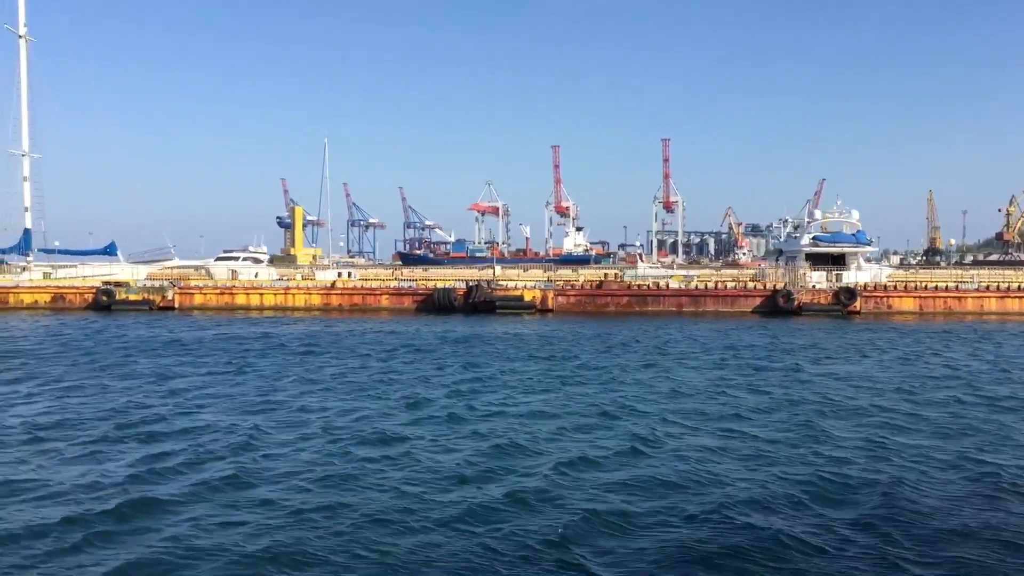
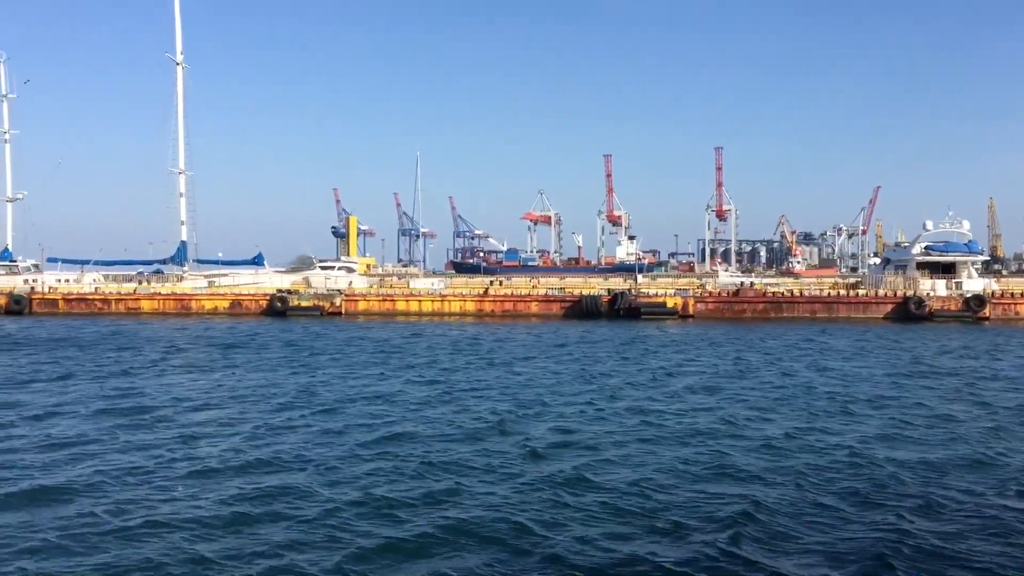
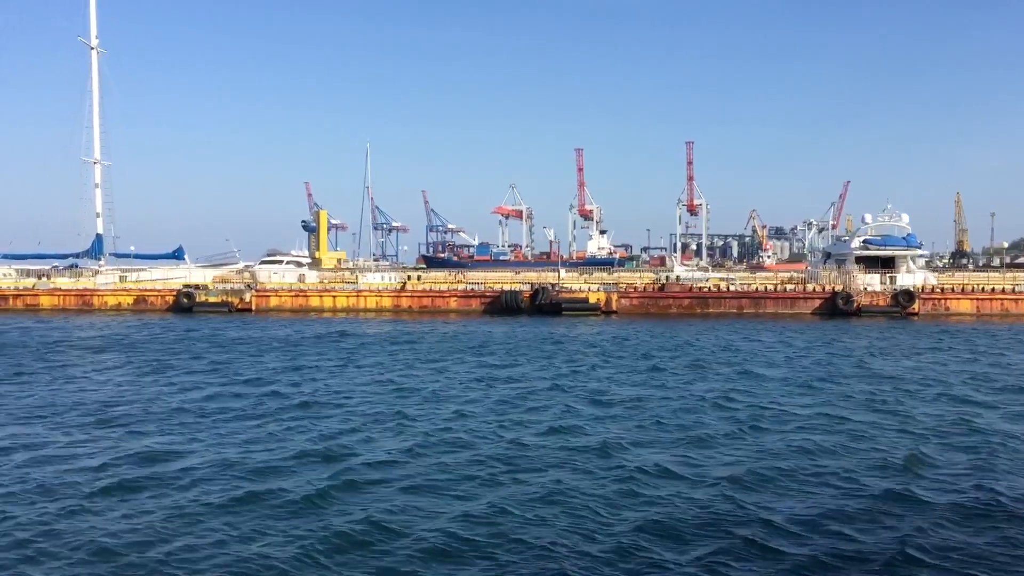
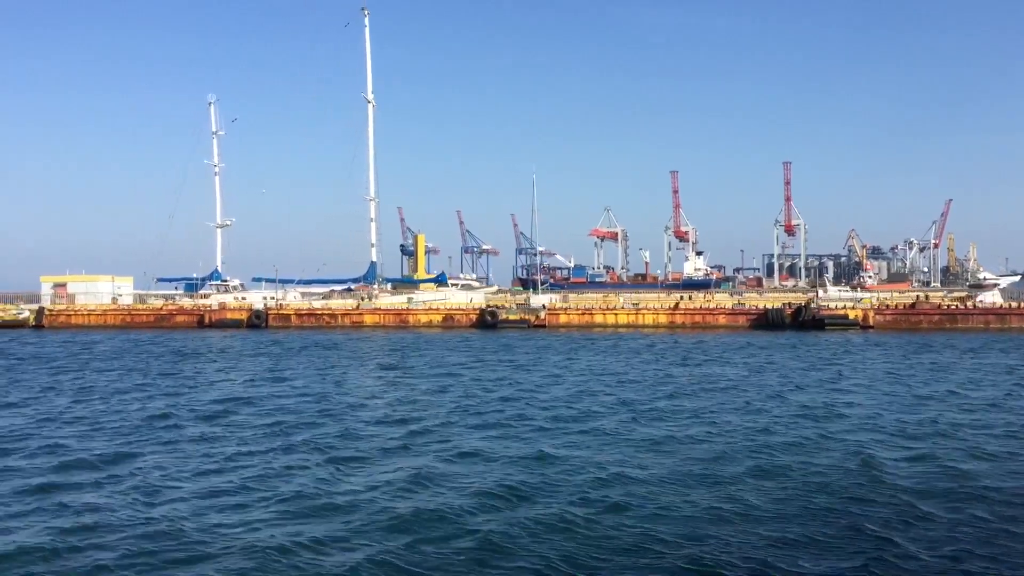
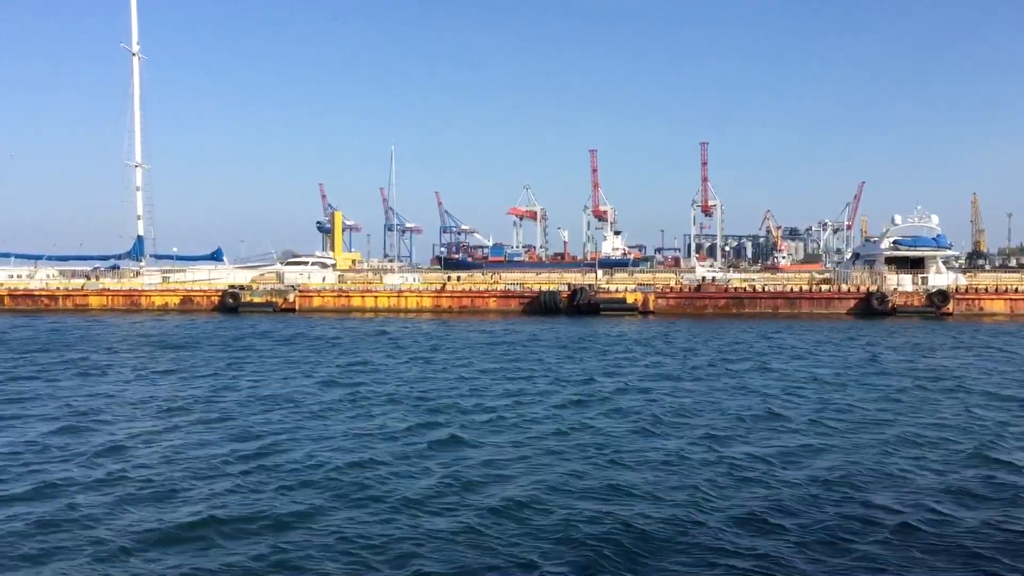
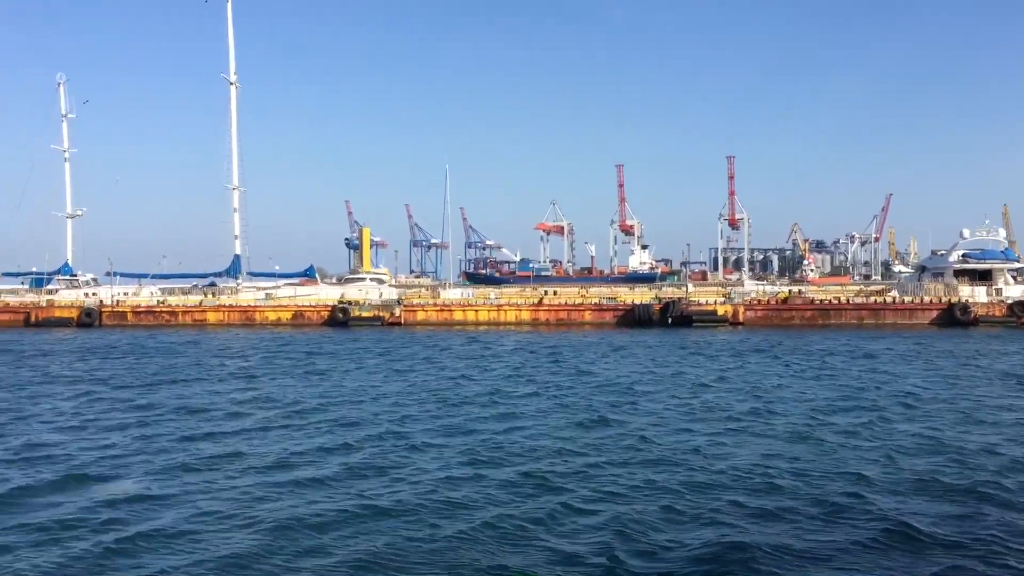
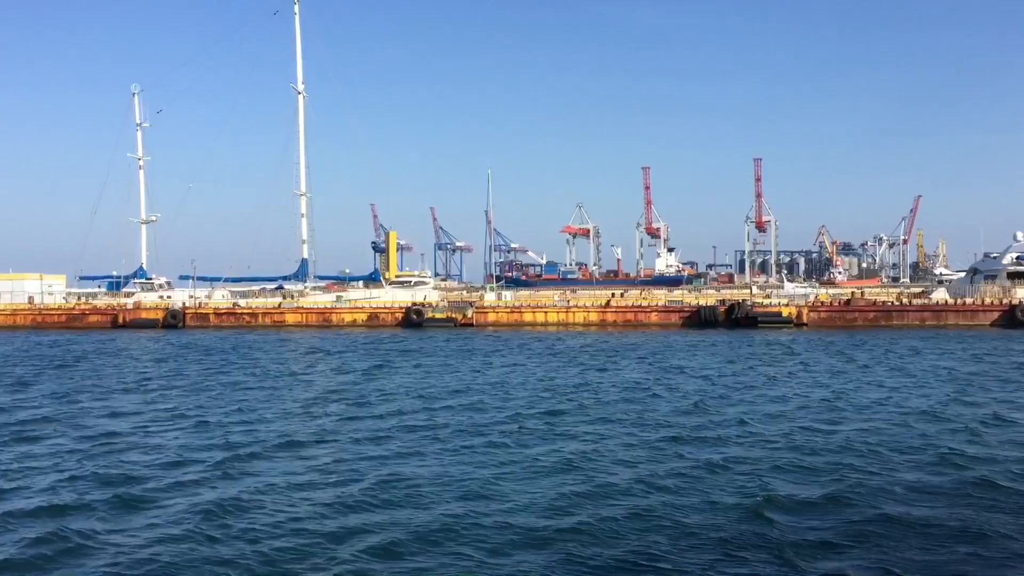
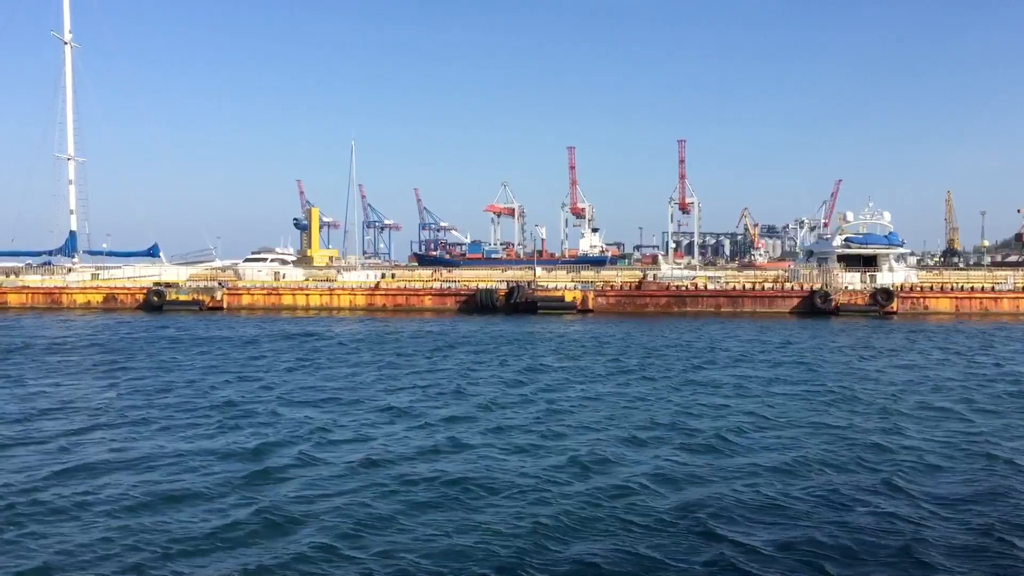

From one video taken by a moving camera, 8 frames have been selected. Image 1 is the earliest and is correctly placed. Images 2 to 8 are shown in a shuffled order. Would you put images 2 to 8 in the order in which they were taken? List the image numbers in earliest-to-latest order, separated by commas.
8, 3, 5, 2, 6, 7, 4
